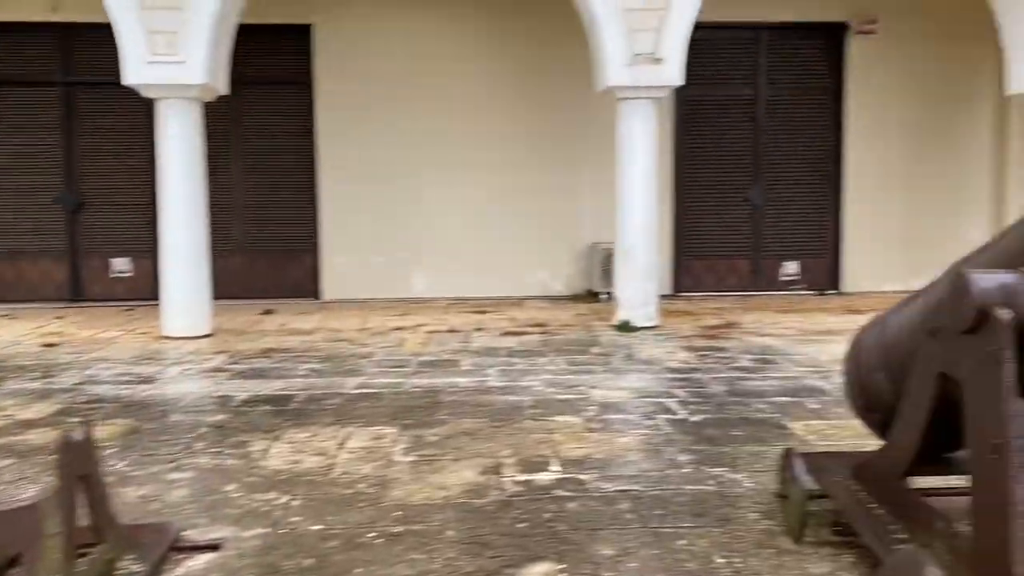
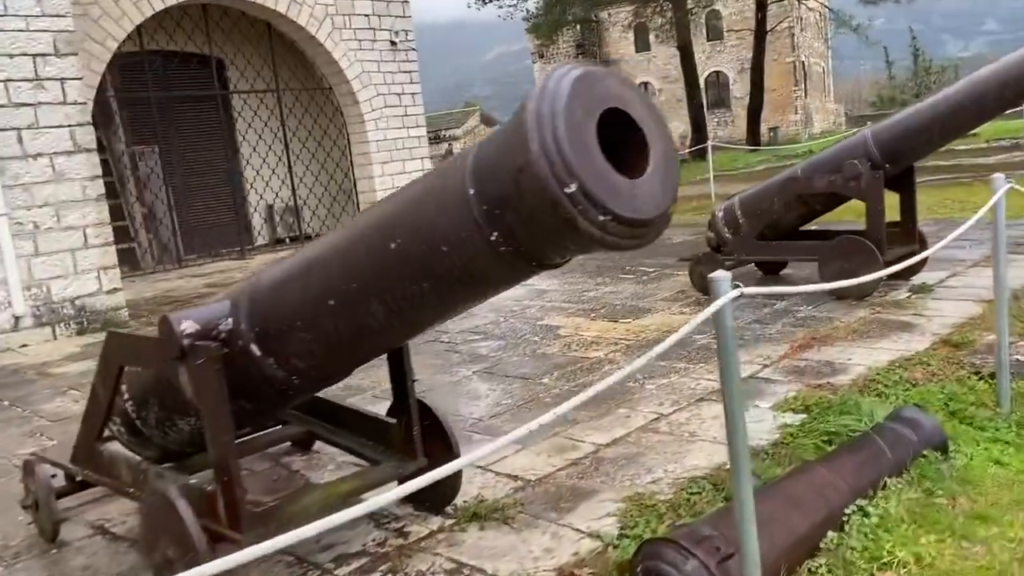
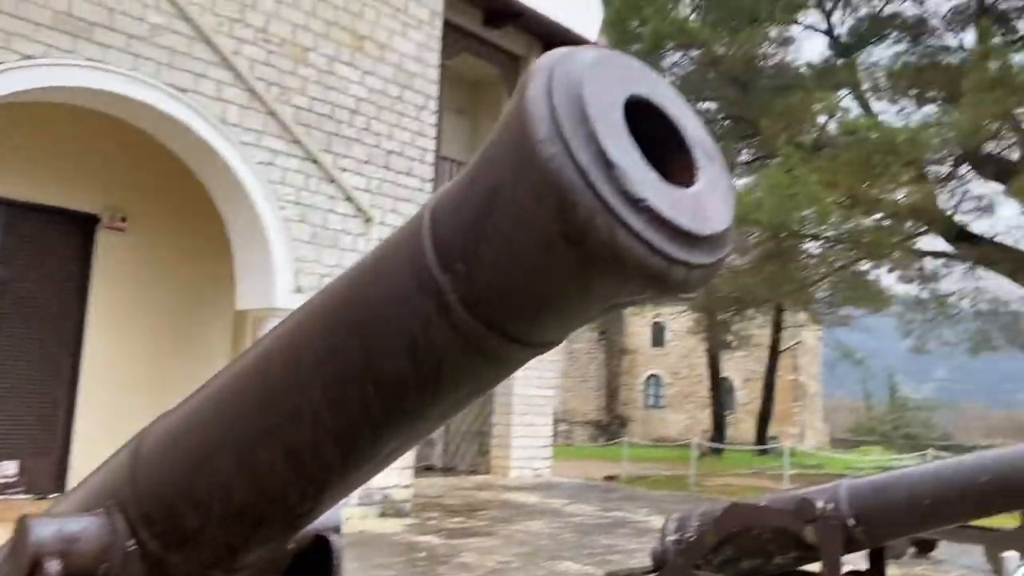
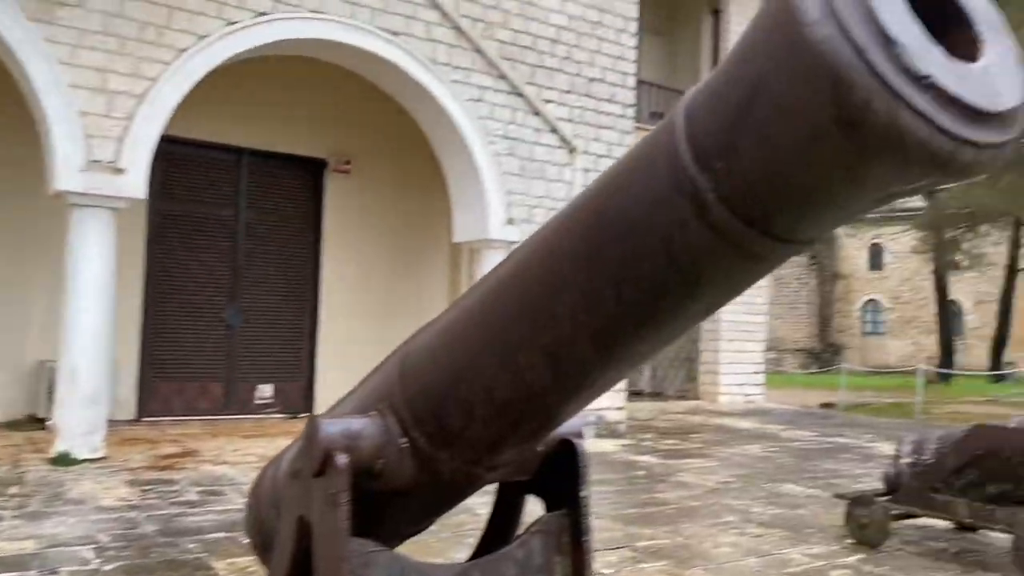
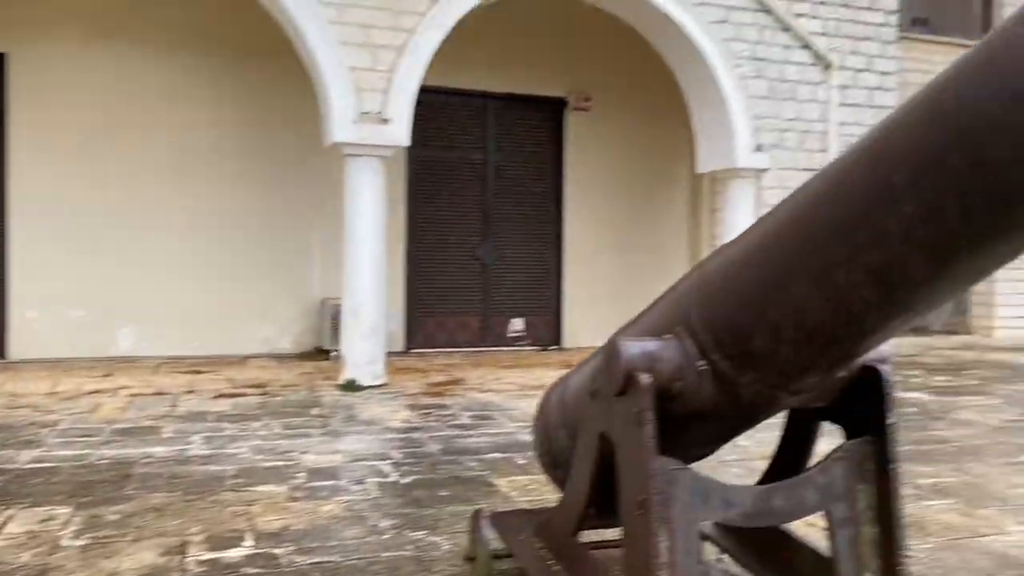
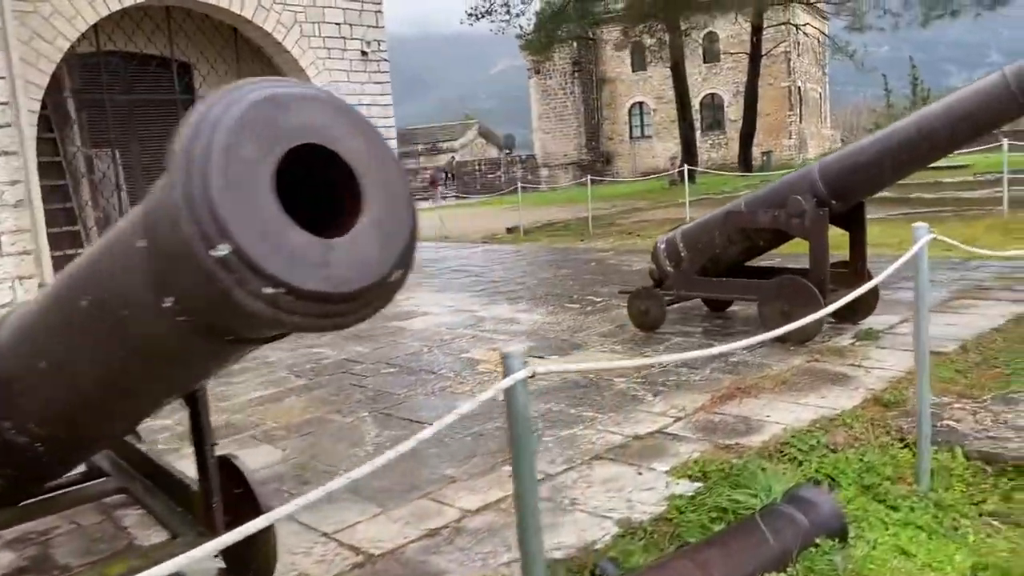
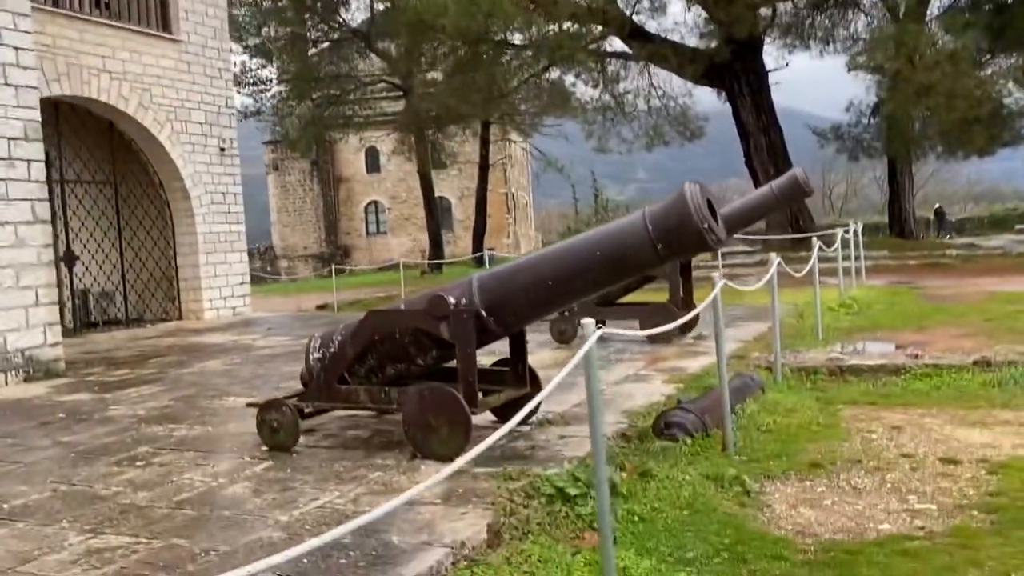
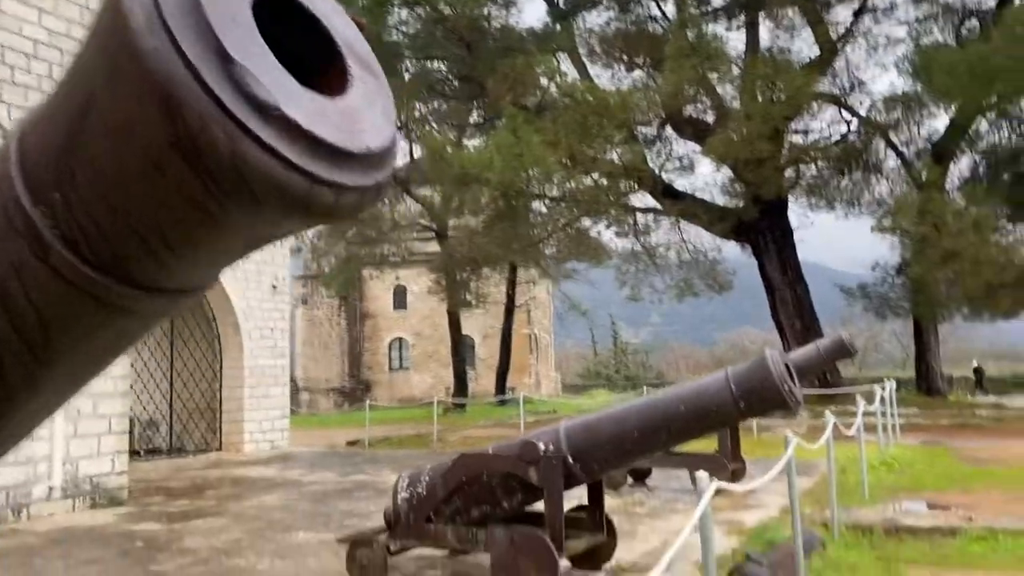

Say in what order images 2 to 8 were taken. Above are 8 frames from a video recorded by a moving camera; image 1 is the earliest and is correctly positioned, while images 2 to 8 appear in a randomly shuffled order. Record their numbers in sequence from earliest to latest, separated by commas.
5, 4, 3, 8, 7, 2, 6
